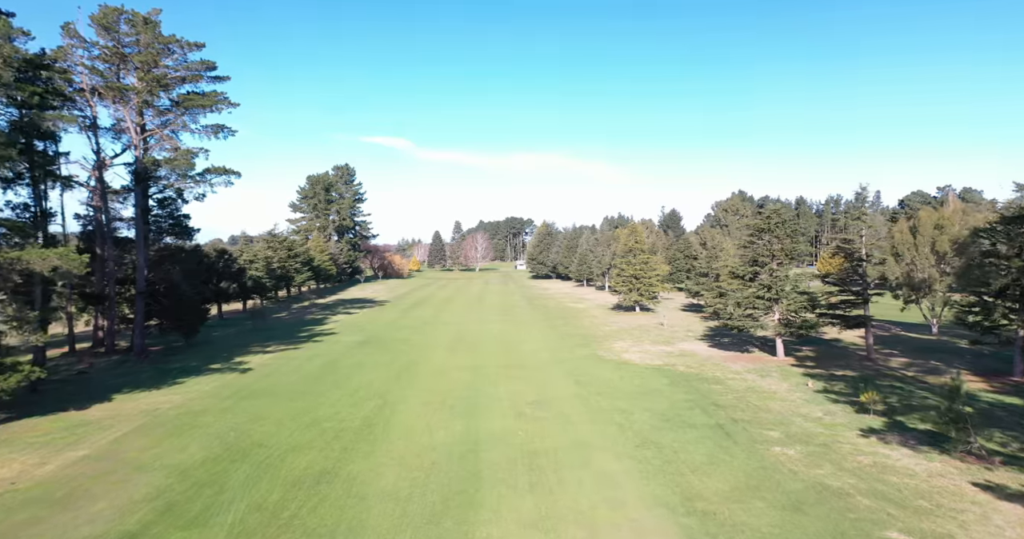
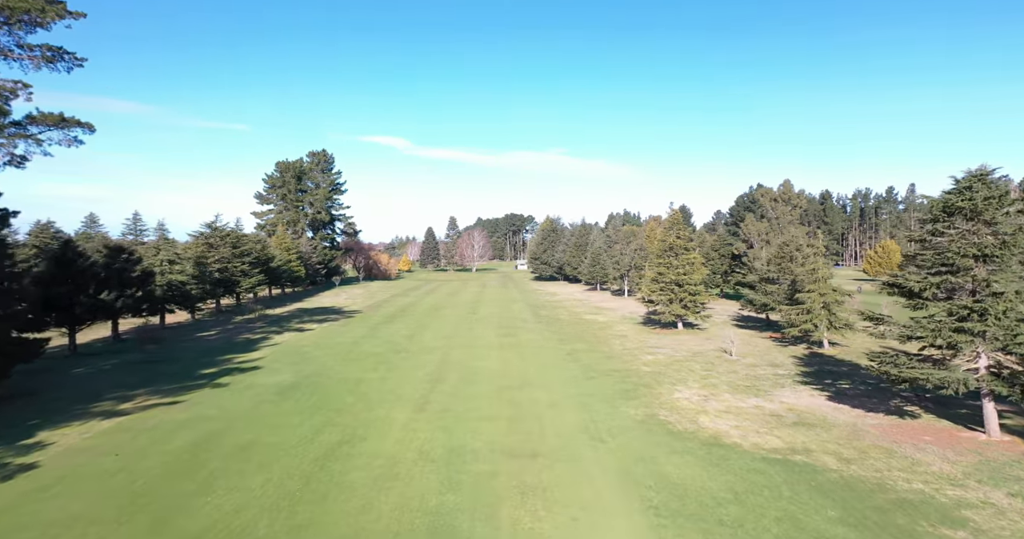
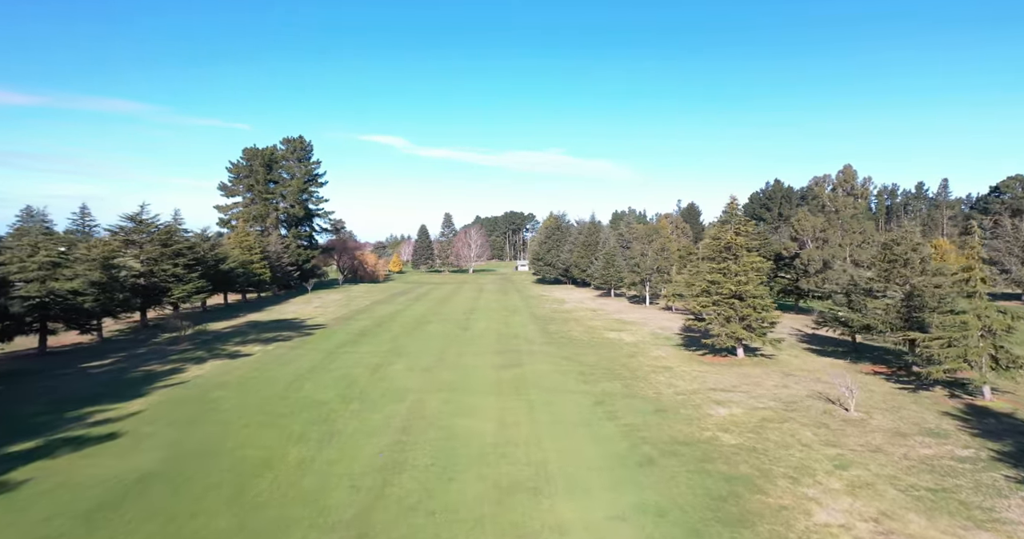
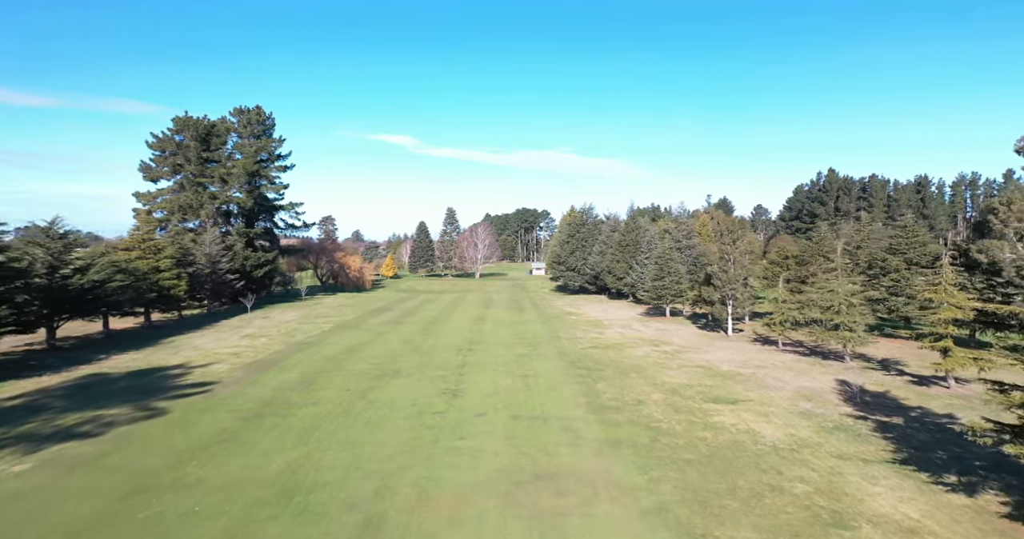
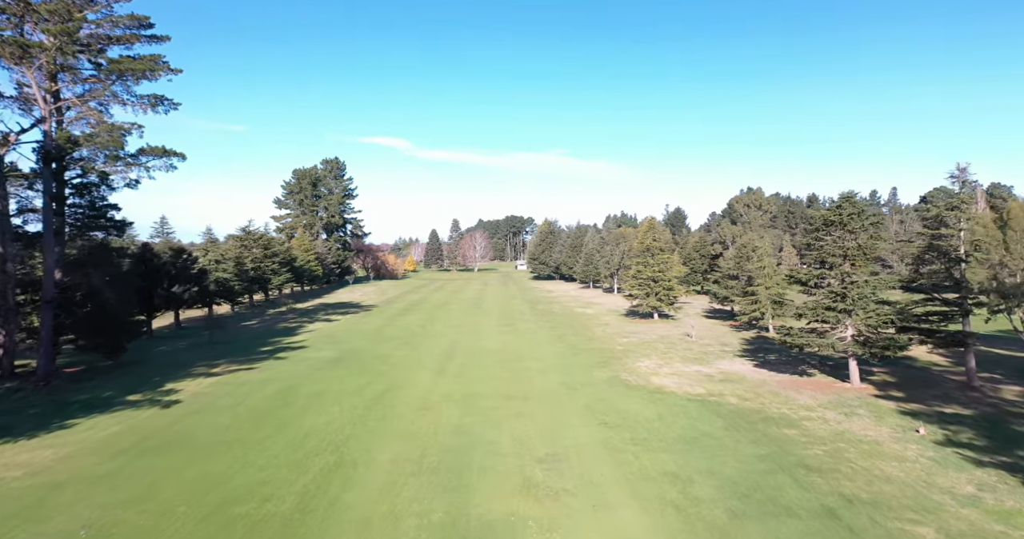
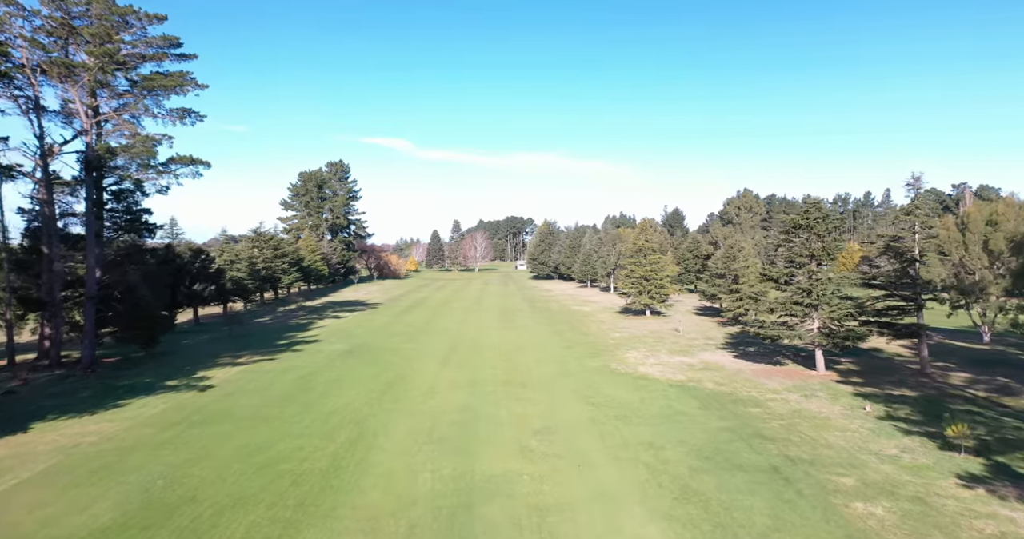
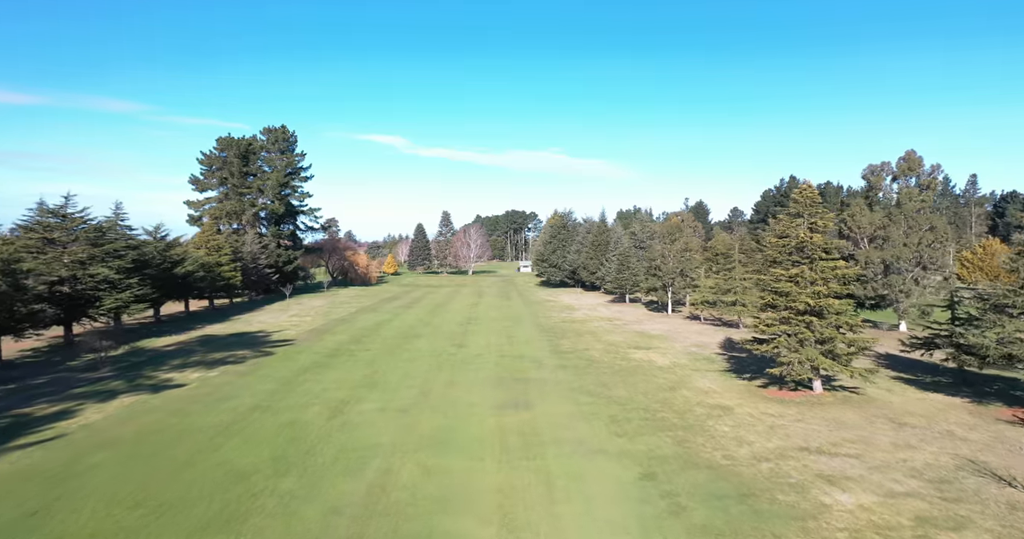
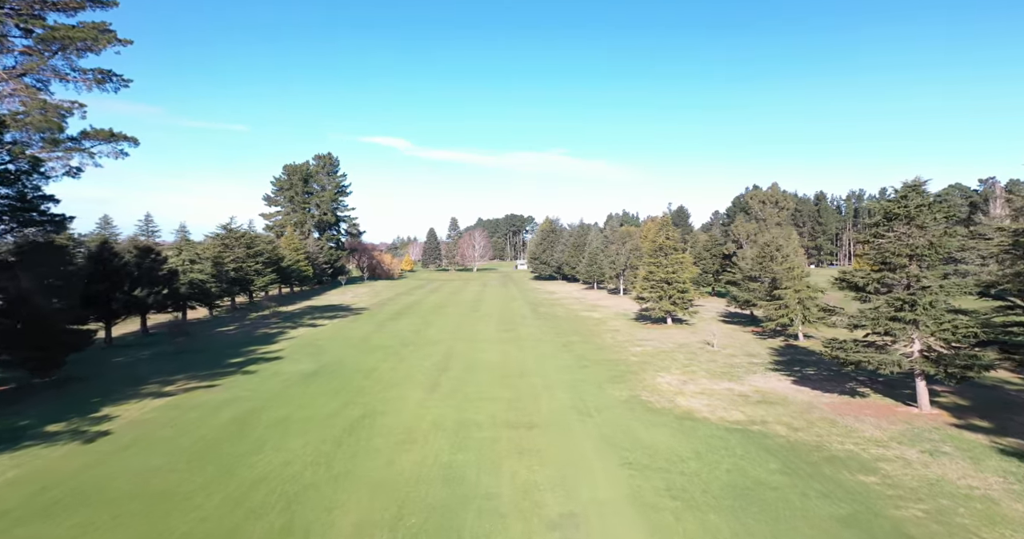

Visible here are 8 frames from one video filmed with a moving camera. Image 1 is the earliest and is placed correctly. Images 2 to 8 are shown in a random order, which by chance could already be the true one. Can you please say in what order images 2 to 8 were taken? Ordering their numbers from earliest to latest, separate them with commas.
6, 5, 8, 2, 3, 7, 4
